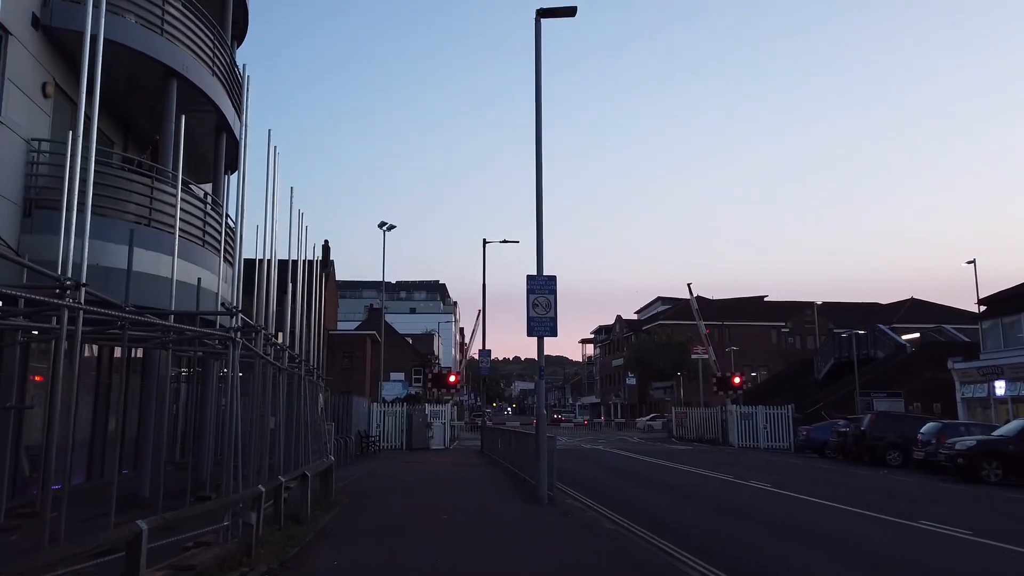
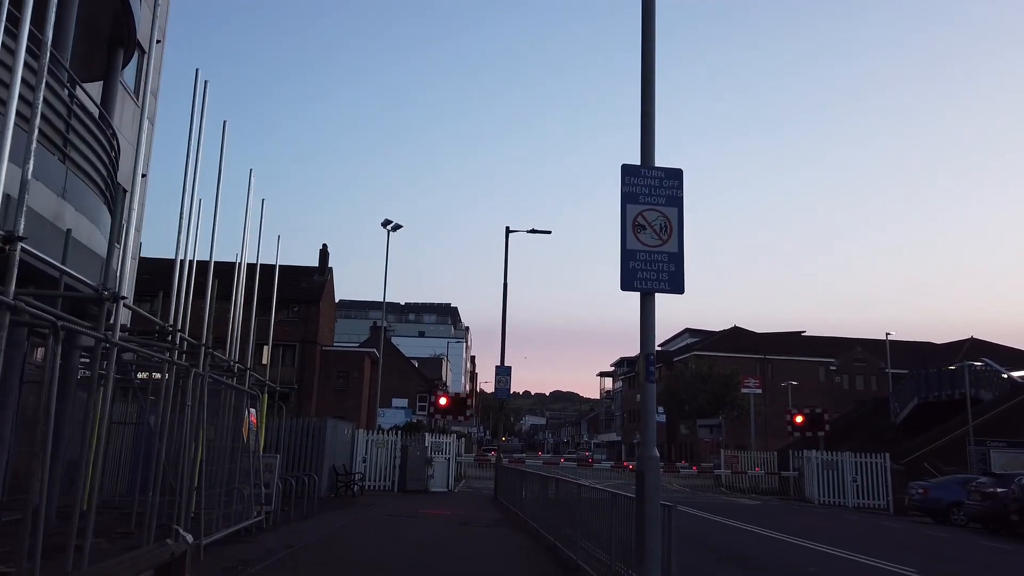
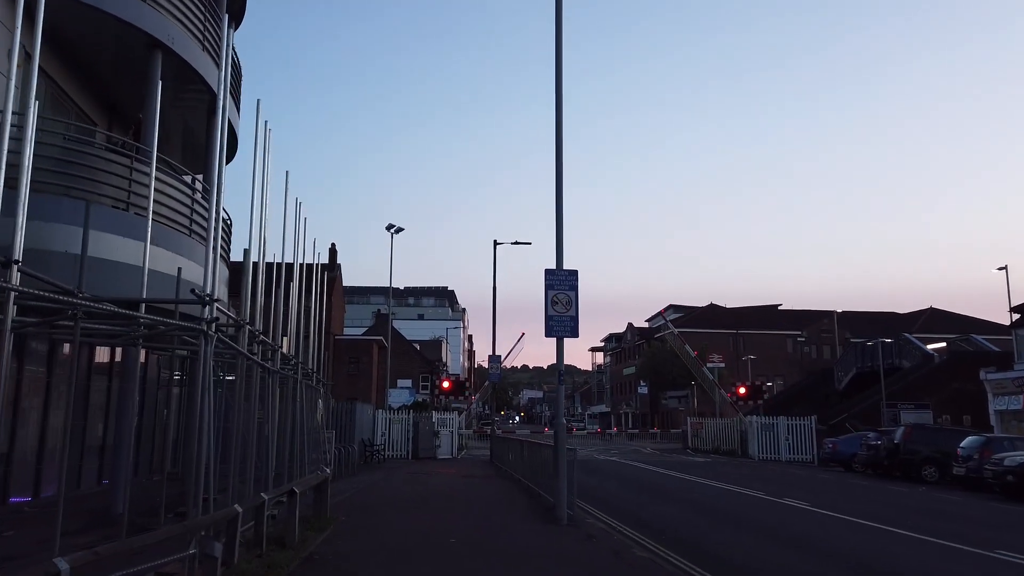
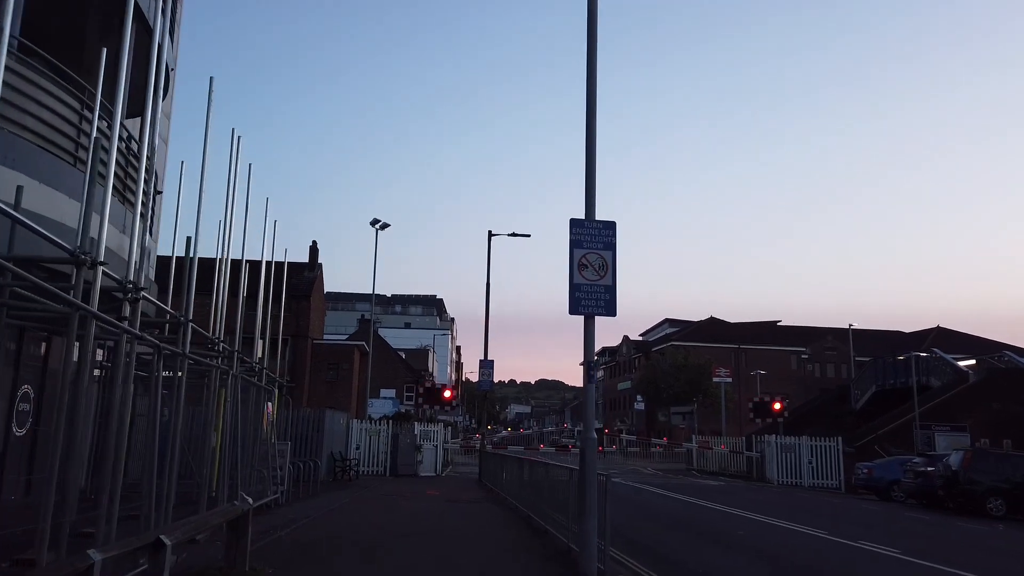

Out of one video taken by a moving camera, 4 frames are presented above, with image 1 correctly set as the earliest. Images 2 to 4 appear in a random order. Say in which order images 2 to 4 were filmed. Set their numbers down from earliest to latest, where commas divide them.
3, 4, 2
